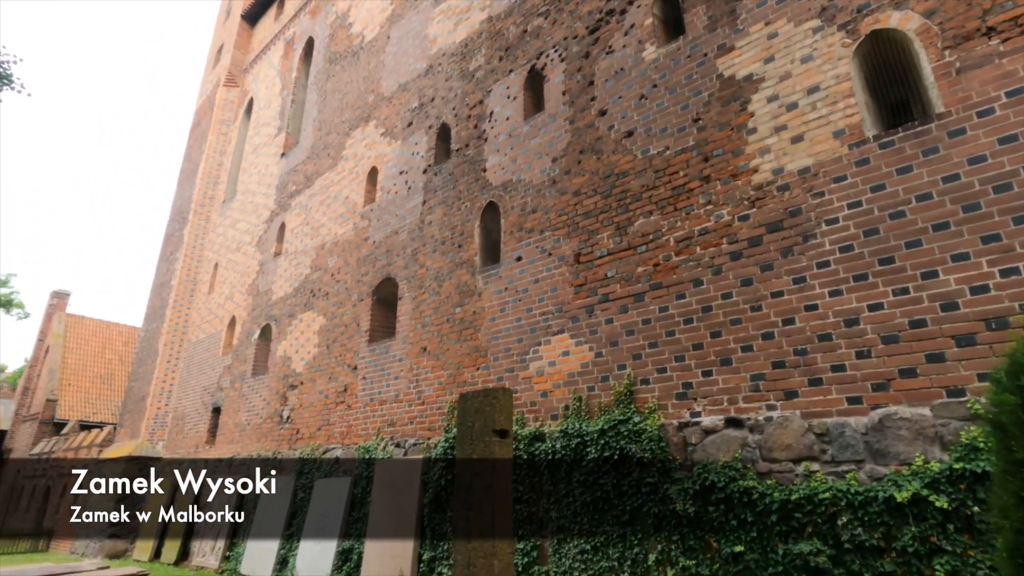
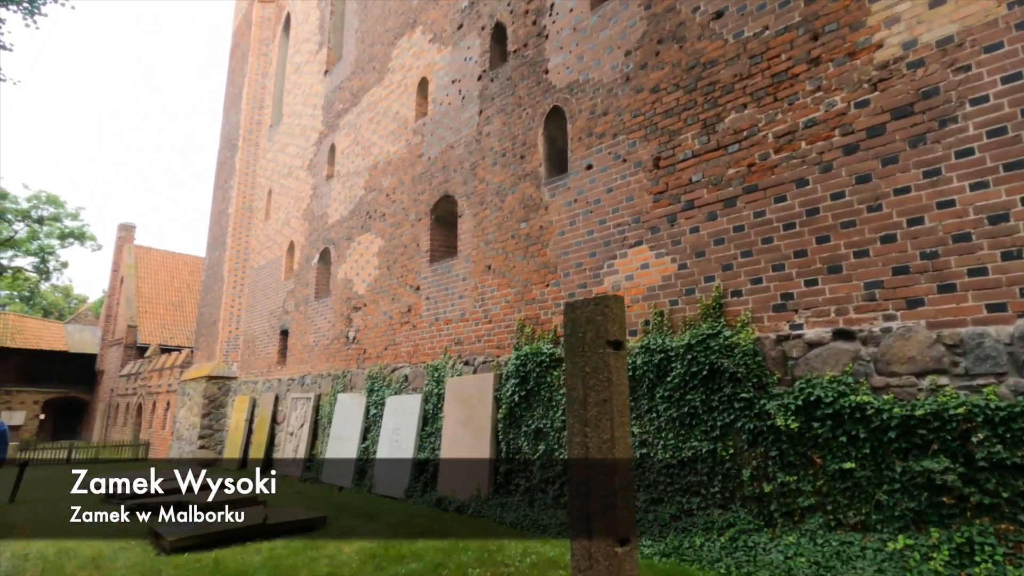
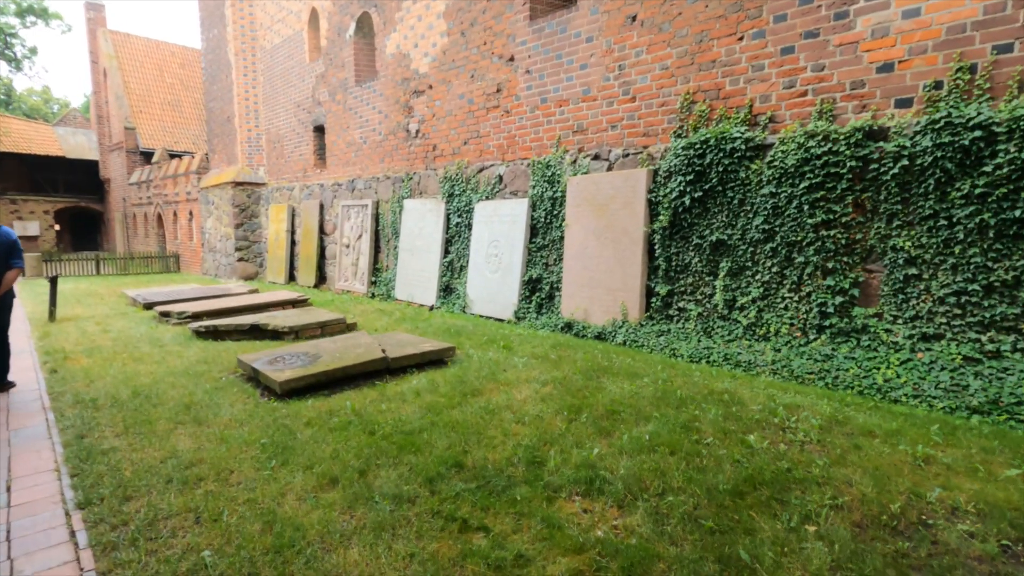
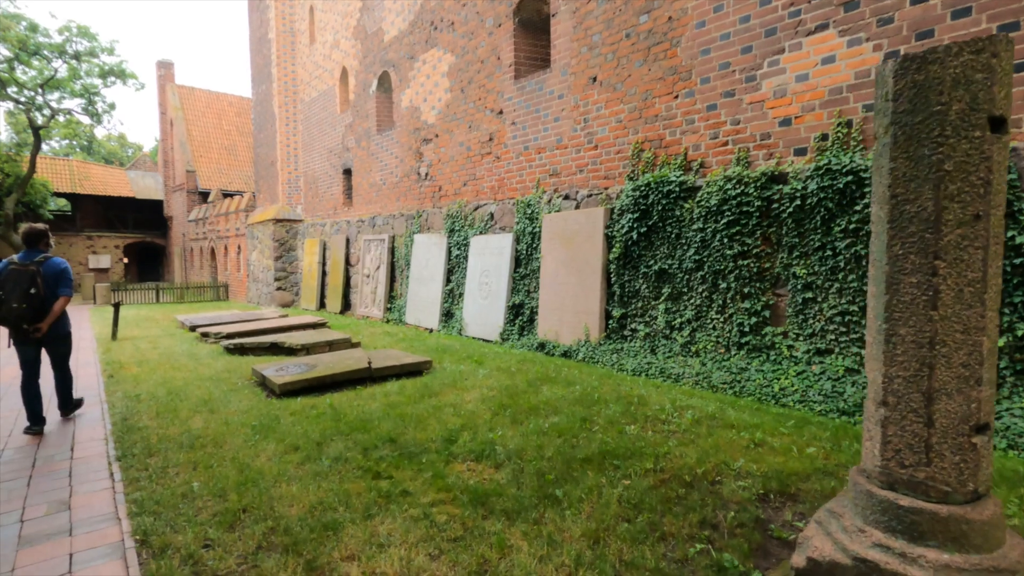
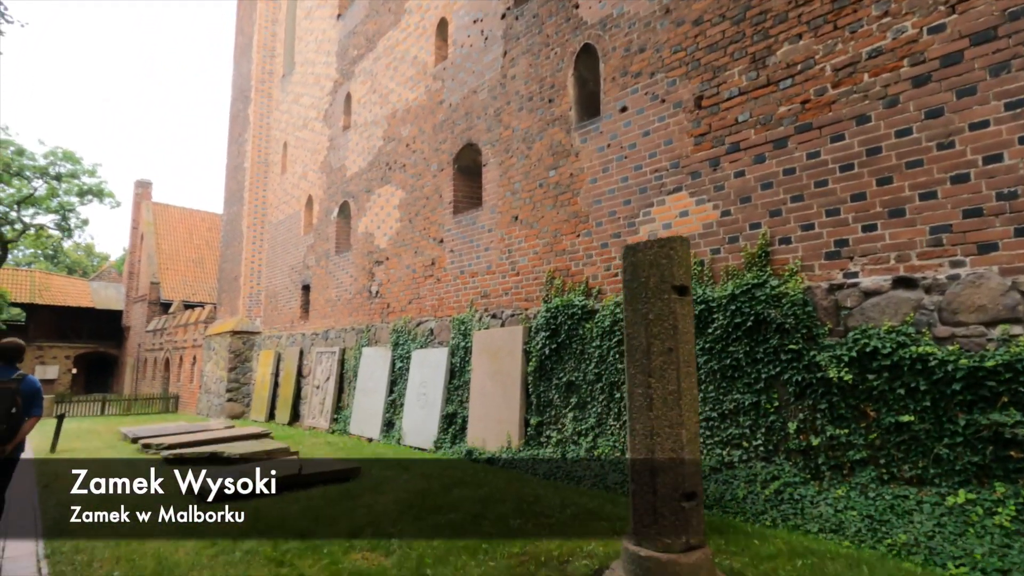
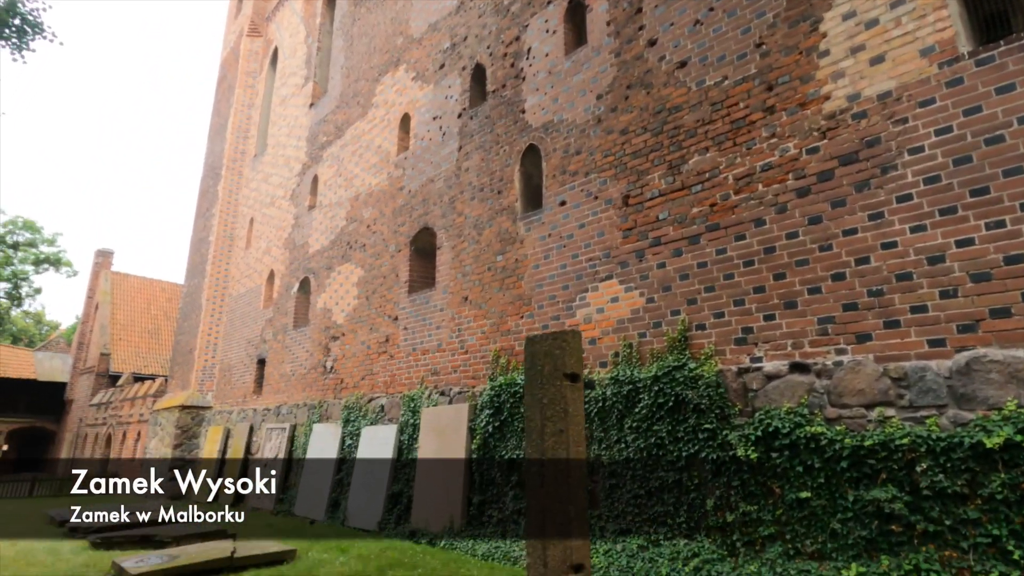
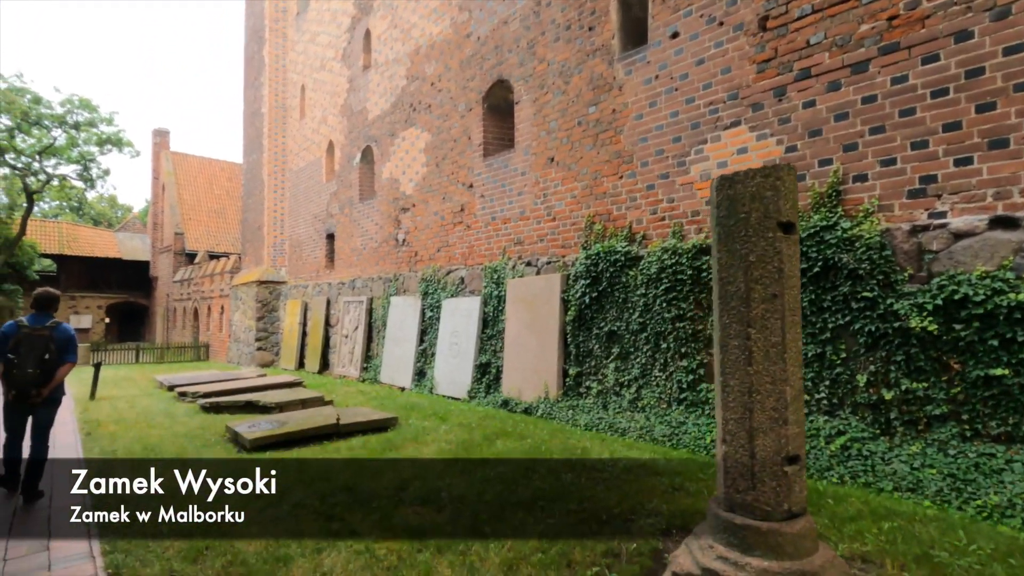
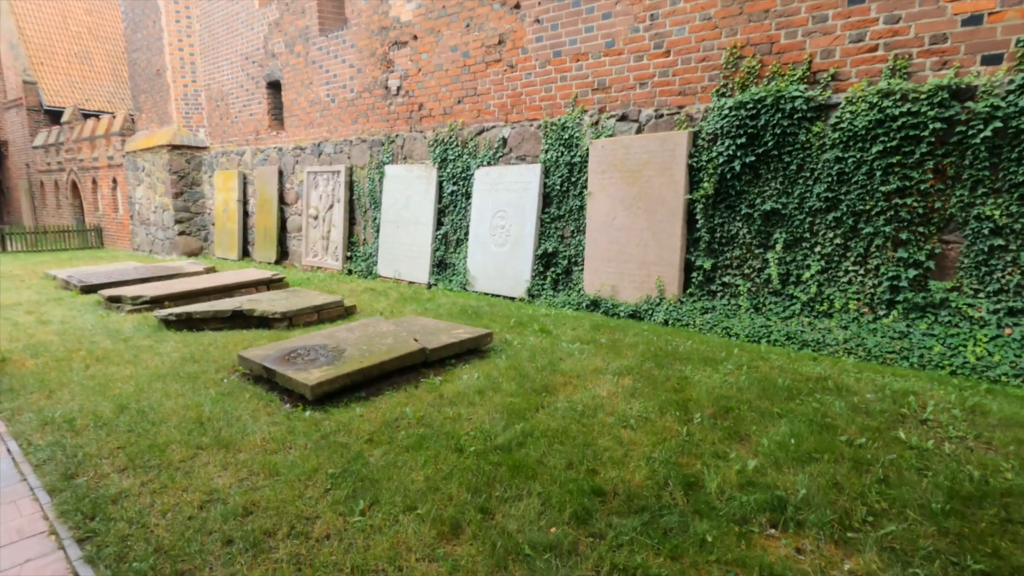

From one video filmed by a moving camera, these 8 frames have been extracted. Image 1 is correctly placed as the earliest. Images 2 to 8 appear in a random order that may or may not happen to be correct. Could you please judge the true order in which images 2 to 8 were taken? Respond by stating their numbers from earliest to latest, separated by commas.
6, 2, 5, 7, 4, 3, 8
